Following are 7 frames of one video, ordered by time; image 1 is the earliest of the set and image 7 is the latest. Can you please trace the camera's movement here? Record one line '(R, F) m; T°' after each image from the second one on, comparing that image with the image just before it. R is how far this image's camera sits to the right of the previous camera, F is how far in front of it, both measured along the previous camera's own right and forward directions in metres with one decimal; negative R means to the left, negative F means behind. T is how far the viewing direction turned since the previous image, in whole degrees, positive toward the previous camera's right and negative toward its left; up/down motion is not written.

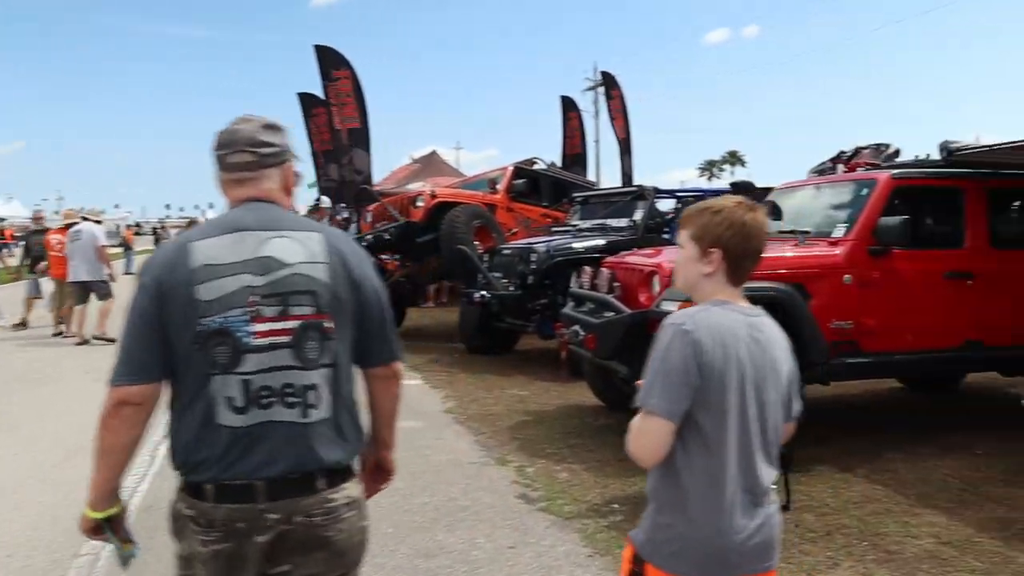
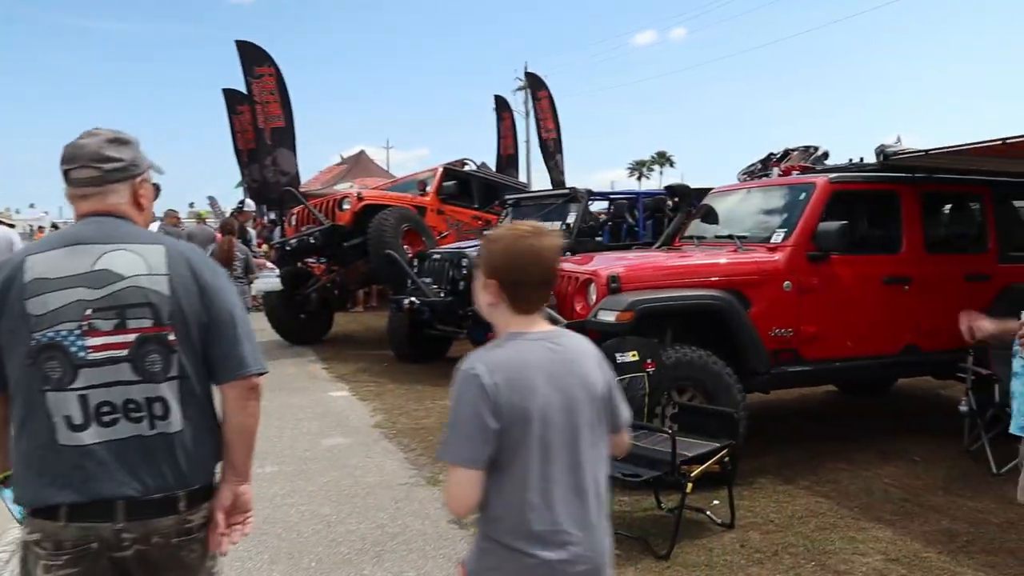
(0.0, +0.2) m; +5°
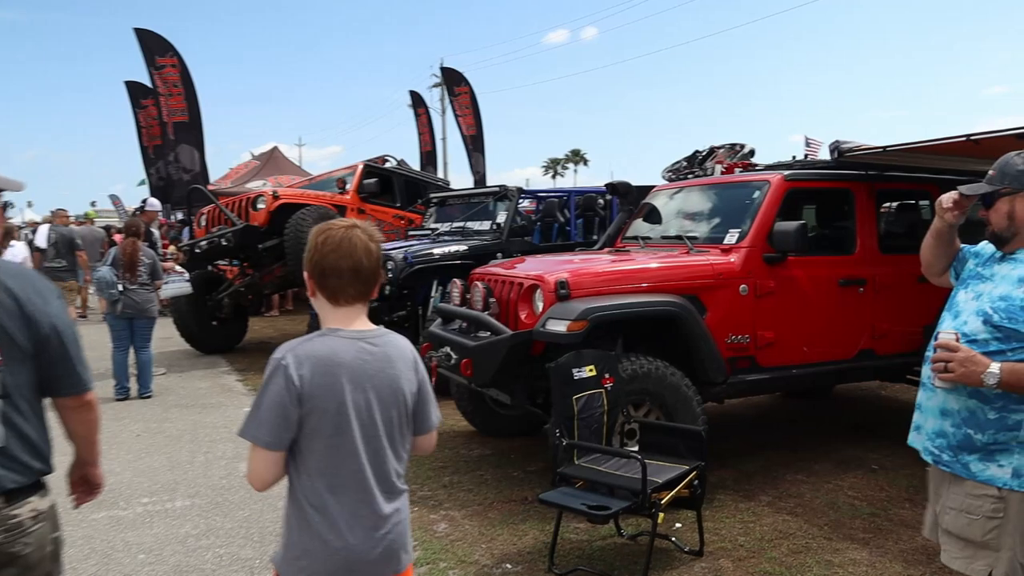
(-0.1, +0.4) m; +6°
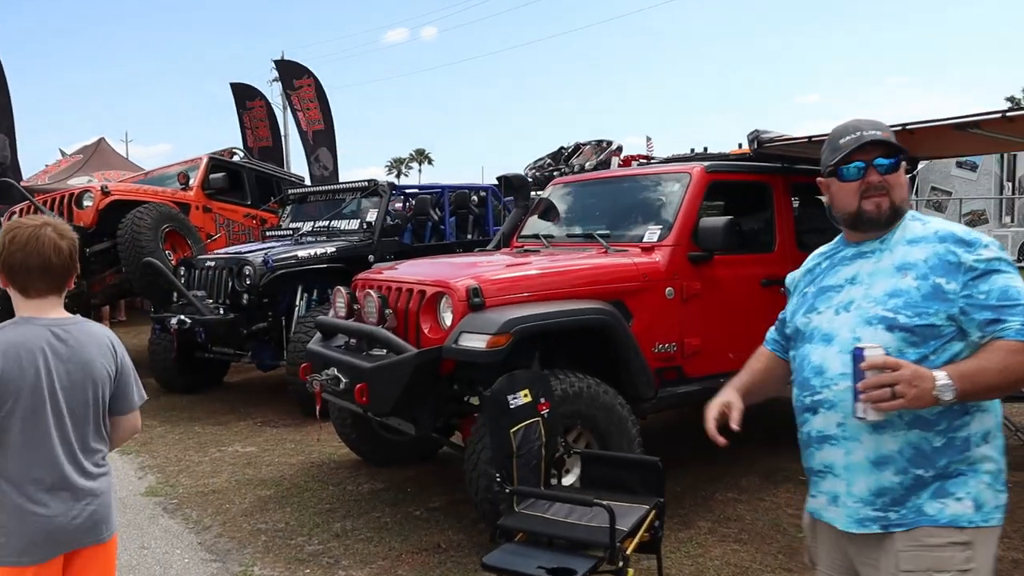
(-0.3, +0.7) m; +10°
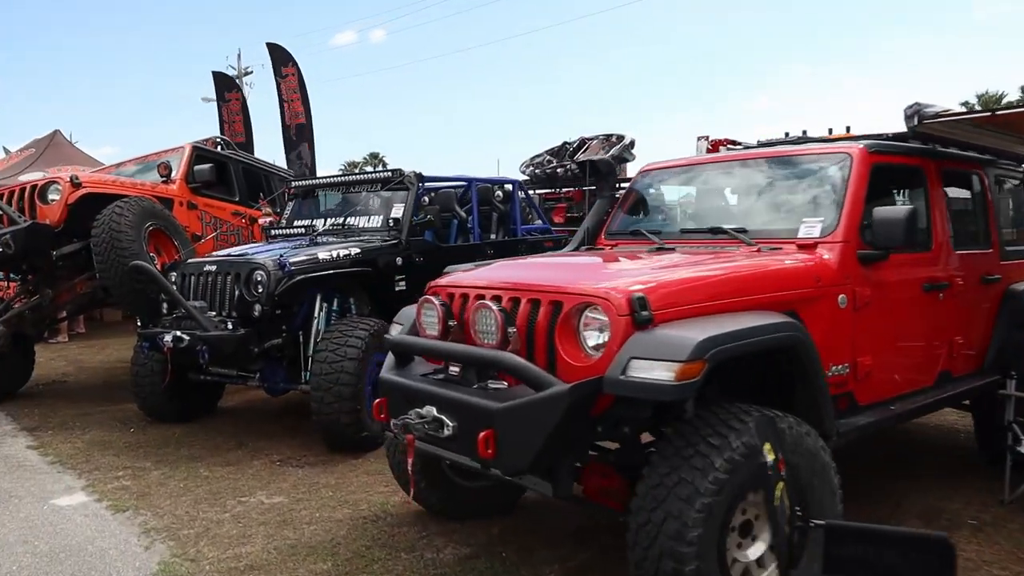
(-0.7, +1.0) m; +3°
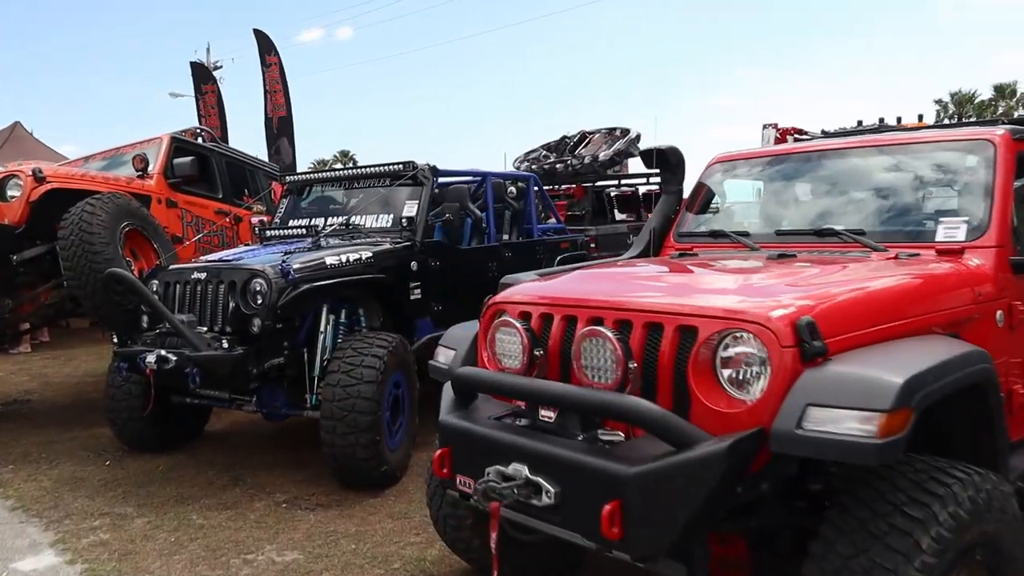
(-0.4, +0.7) m; +2°
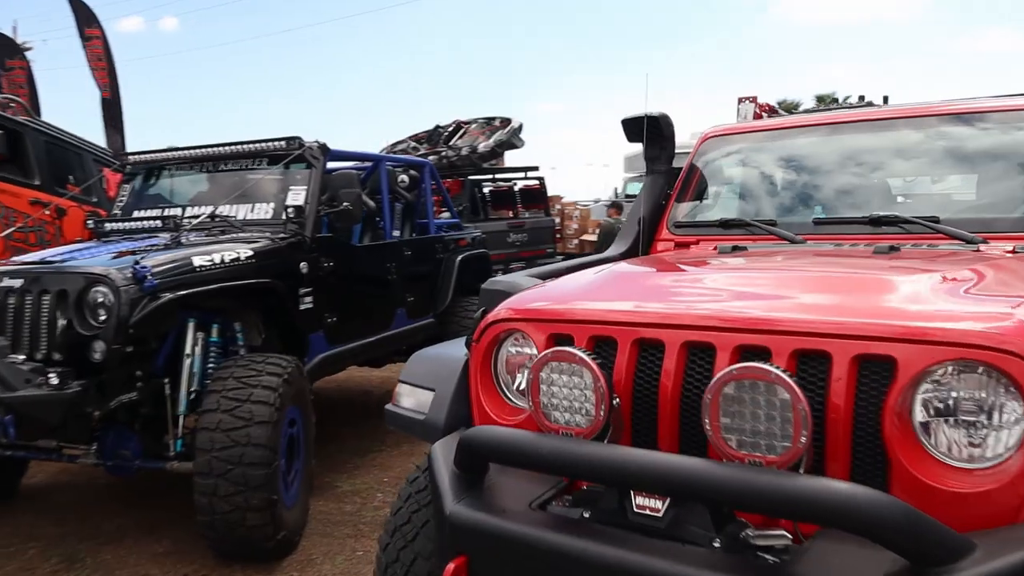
(-0.4, +0.9) m; +11°
